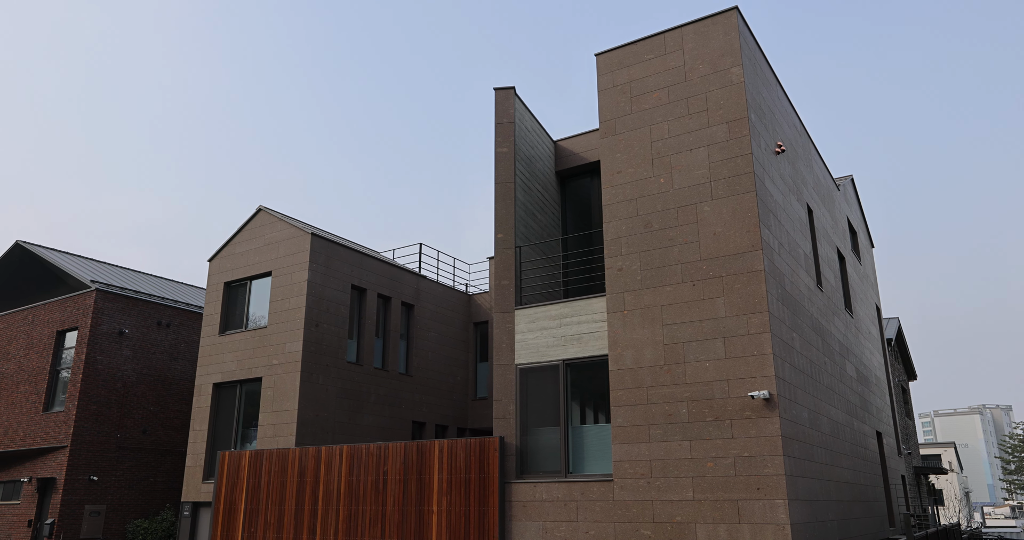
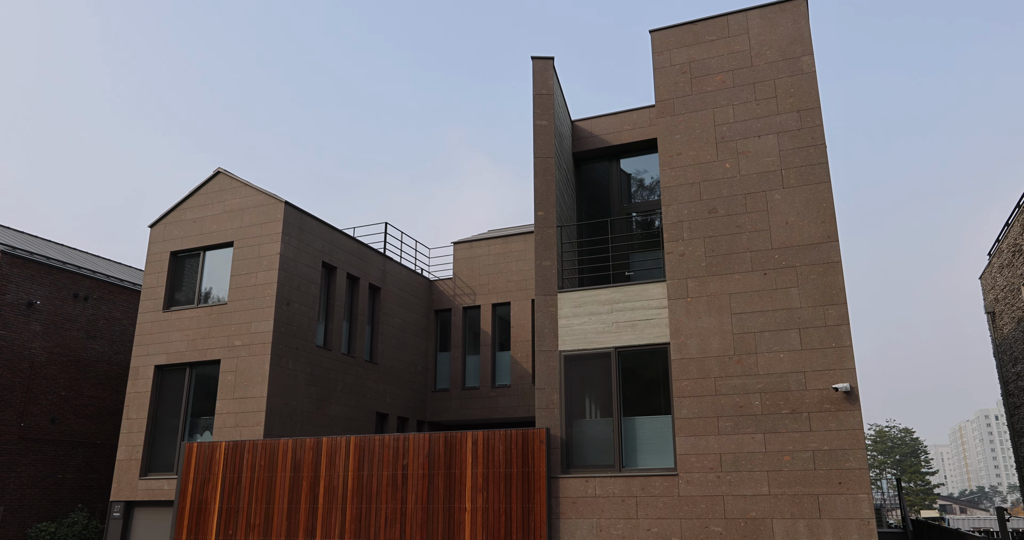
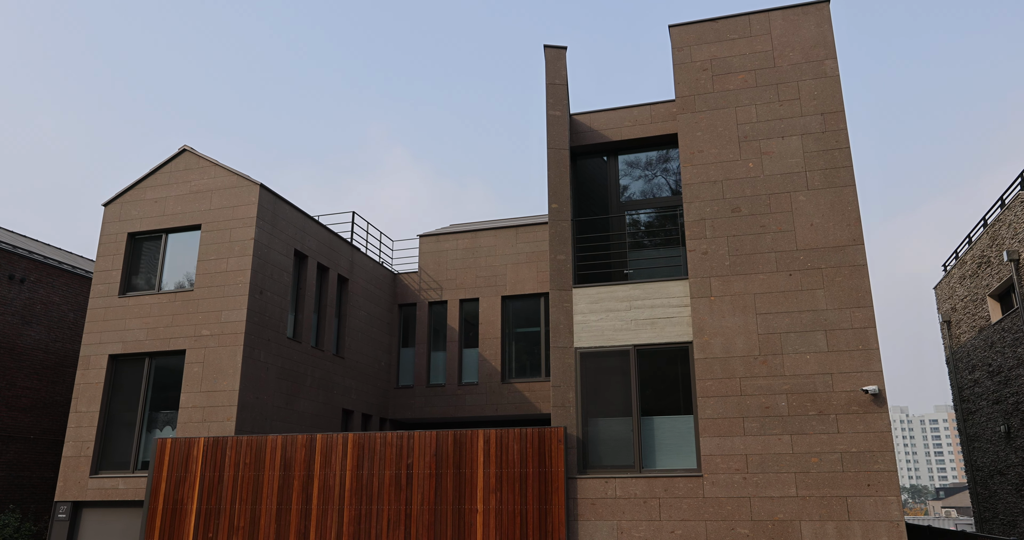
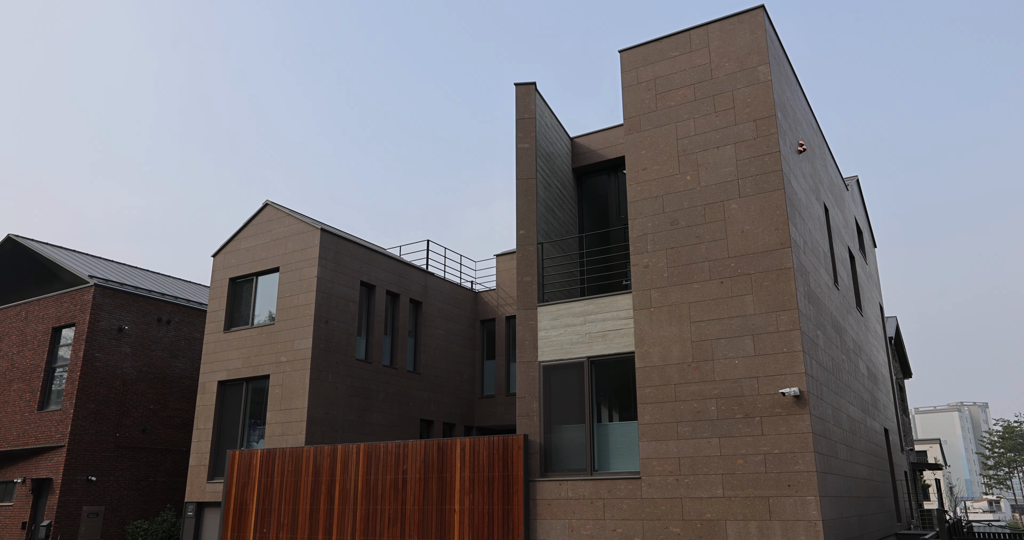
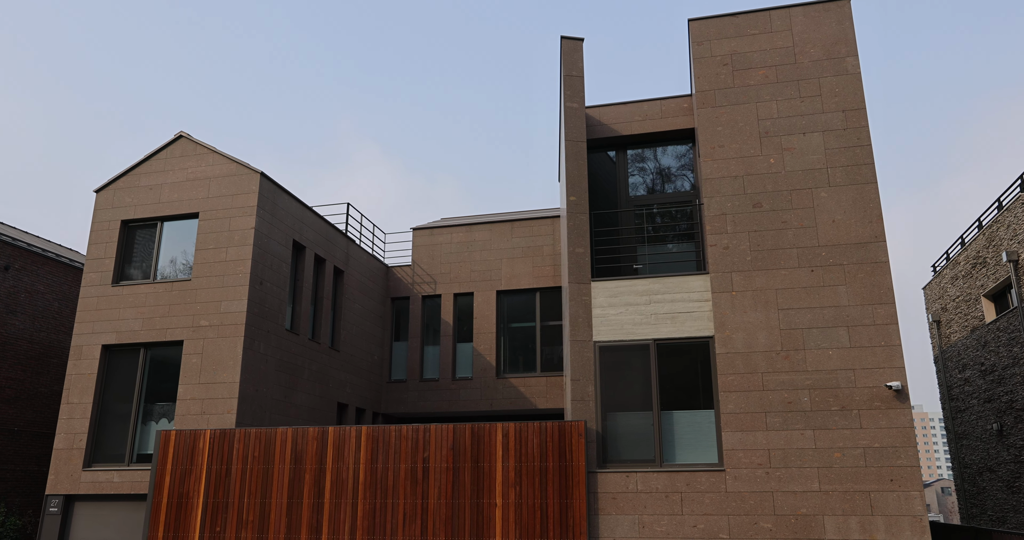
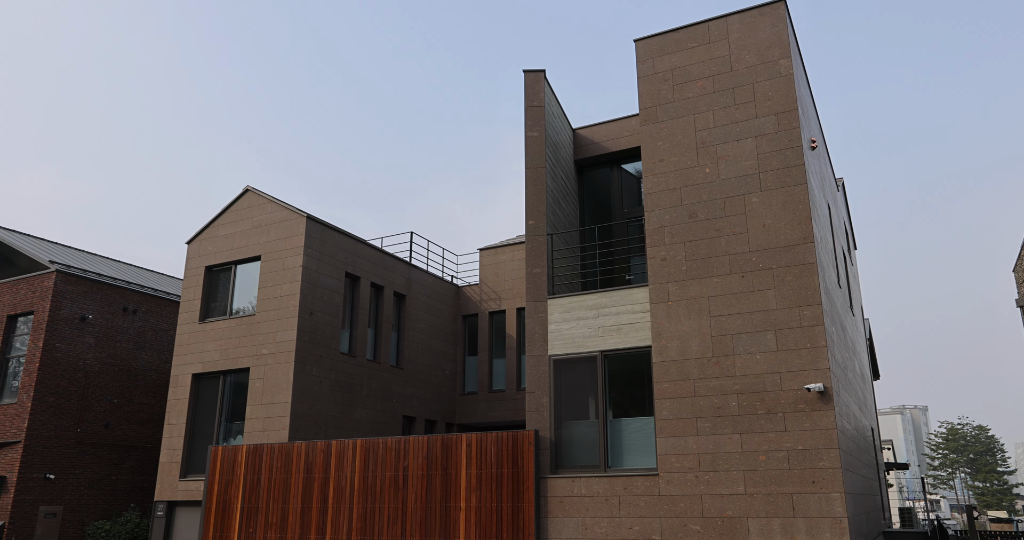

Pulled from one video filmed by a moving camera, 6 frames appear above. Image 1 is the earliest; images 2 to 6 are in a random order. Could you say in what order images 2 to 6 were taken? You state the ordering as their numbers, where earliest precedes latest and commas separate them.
4, 6, 2, 3, 5
